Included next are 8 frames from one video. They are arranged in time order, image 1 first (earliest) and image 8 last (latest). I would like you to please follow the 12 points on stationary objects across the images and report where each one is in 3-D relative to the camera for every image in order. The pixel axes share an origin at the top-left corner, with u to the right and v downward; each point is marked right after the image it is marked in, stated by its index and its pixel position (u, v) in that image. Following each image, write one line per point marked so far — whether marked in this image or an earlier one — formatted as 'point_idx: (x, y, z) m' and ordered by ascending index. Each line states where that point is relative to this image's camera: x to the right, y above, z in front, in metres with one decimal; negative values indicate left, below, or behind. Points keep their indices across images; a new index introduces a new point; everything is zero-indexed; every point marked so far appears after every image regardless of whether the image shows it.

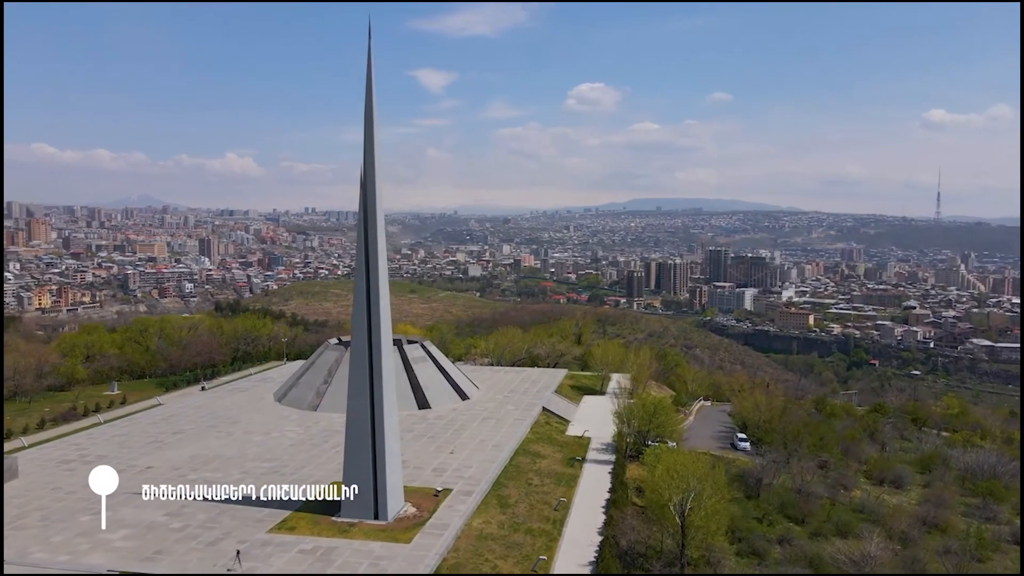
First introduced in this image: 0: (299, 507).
0: (-3.9, -4.0, +13.3) m
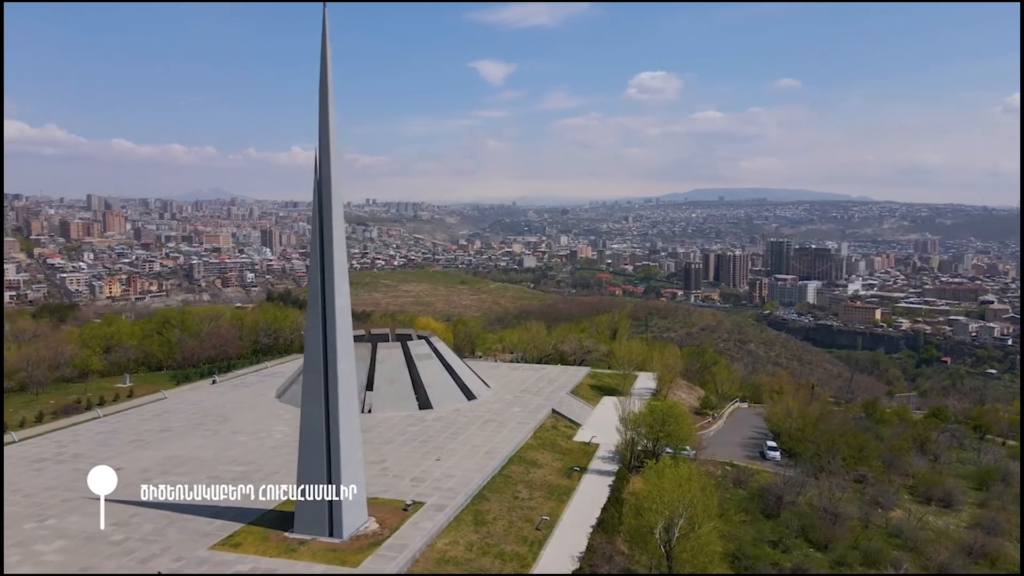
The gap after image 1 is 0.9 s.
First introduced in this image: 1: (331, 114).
0: (-4.4, -3.9, +12.3) m
1: (-2.9, +2.8, +11.7) m
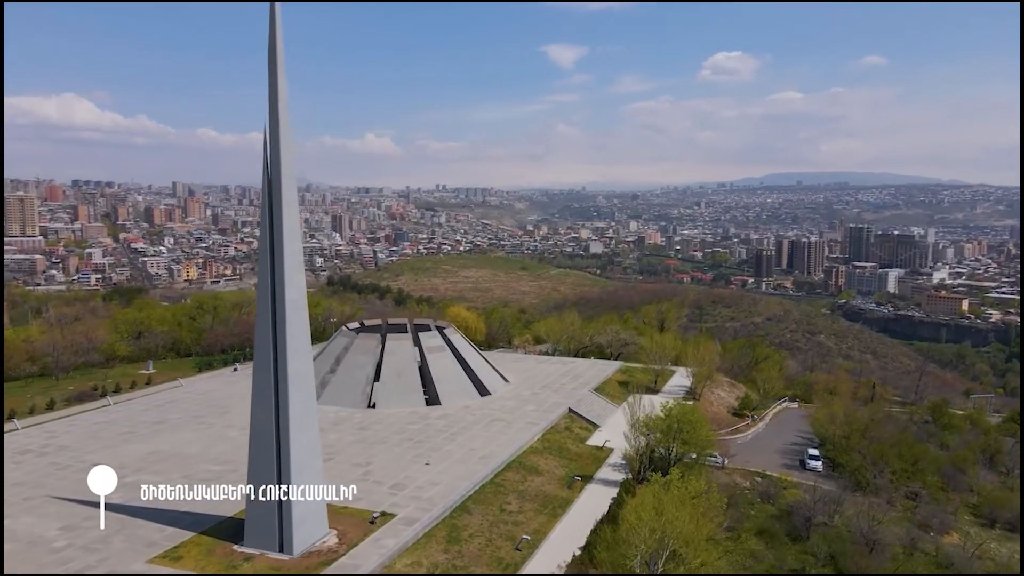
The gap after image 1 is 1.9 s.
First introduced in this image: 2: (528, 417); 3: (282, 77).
0: (-4.8, -3.8, +11.4) m
1: (-3.3, +2.9, +10.5) m
2: (+0.4, -3.3, +18.4) m
3: (-3.3, +3.0, +10.5) m
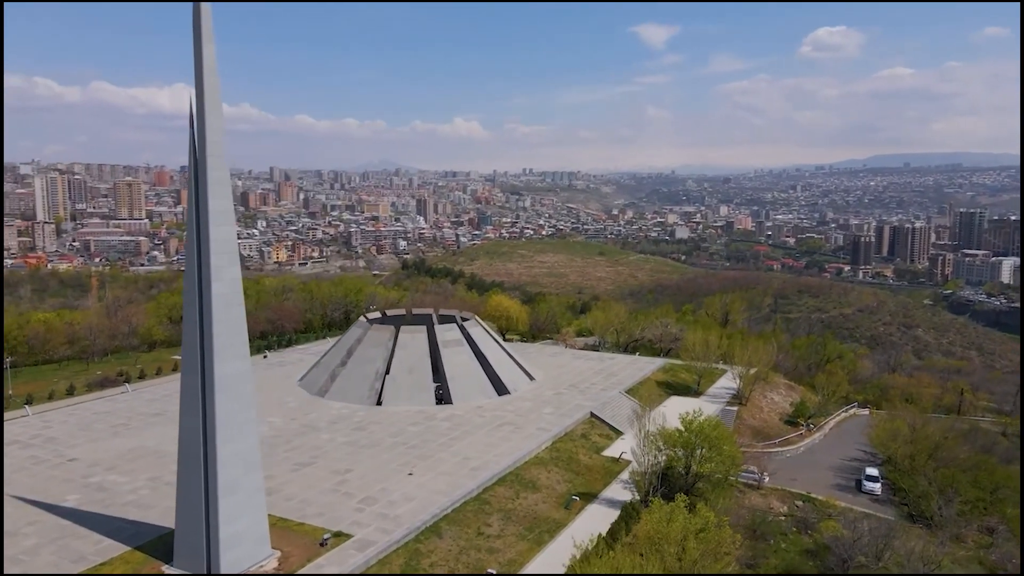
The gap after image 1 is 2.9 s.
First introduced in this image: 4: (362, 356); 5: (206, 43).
0: (-5.3, -3.7, +10.5) m
1: (-3.8, +3.0, +9.3) m
2: (+0.7, -3.1, +16.9) m
3: (-3.9, +3.1, +9.2) m
4: (-3.9, -1.8, +19.0) m
5: (-3.9, +3.1, +9.2) m
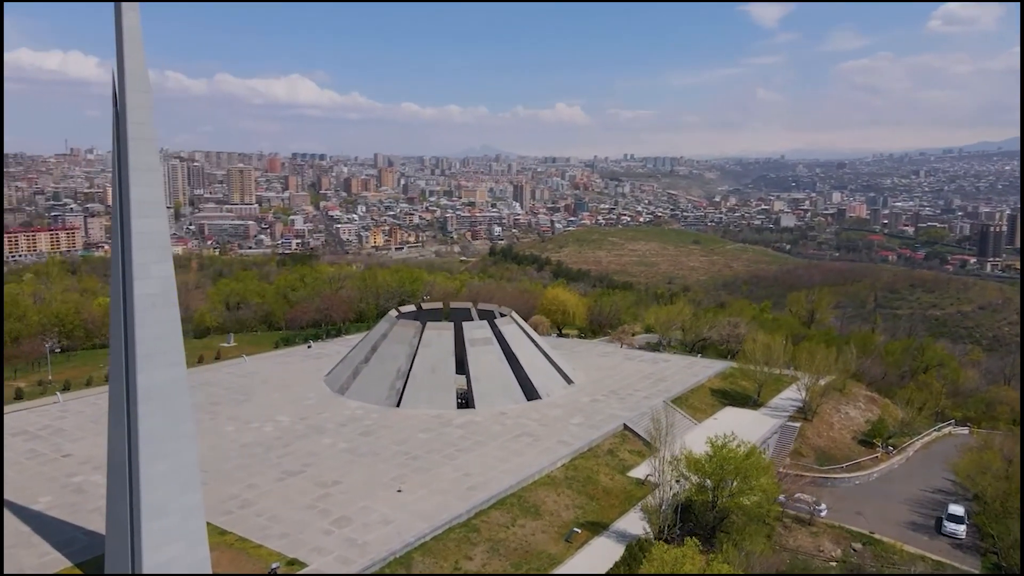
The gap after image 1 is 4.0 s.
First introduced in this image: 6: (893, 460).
0: (-5.7, -3.6, +9.8) m
1: (-4.3, +3.0, +8.2) m
2: (+1.1, -3.0, +15.3) m
3: (-4.3, +3.1, +8.2) m
4: (-3.1, -1.6, +17.9) m
5: (-4.3, +3.1, +8.1) m
6: (+9.1, -4.1, +17.5) m
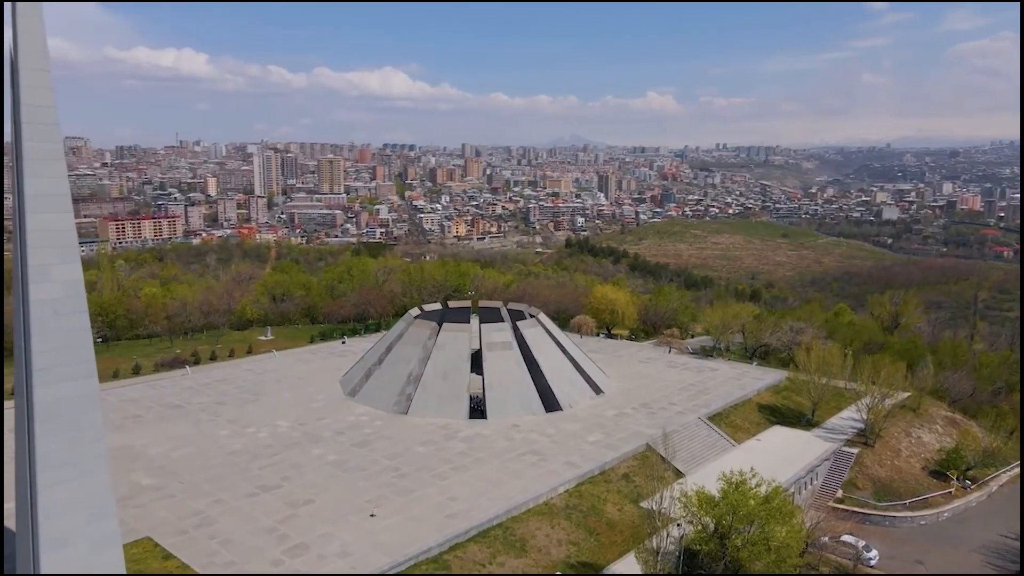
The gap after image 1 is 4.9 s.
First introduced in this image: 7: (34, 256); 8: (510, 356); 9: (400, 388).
0: (-6.2, -3.6, +9.1) m
1: (-4.8, +2.9, +7.3) m
2: (+1.3, -3.1, +13.7) m
3: (-4.9, +3.1, +7.3) m
4: (-2.6, -1.5, +16.9) m
5: (-4.9, +3.0, +7.2) m
6: (+9.4, -4.3, +15.0) m
7: (-4.9, +0.3, +7.5) m
8: (0.0, -1.5, +16.5) m
9: (-2.5, -2.2, +16.2) m
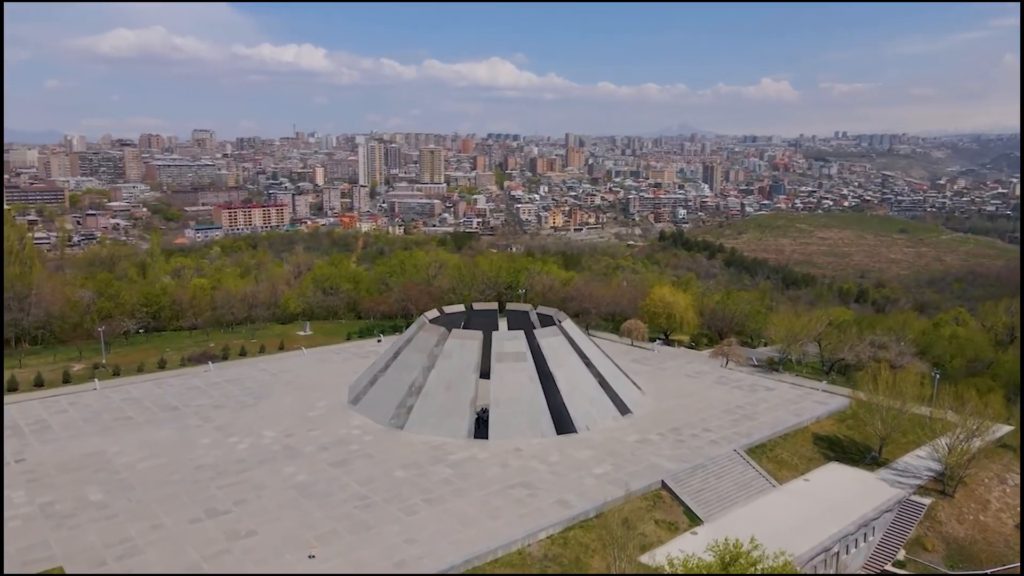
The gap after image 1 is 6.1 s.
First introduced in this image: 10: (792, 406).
0: (-6.9, -3.7, +8.4) m
1: (-5.7, +2.8, +6.3) m
2: (+1.1, -3.3, +11.9) m
3: (-5.8, +3.0, +6.2) m
4: (-2.3, -1.6, +15.5) m
5: (-5.8, +2.9, +6.2) m
6: (+9.3, -4.7, +12.0) m
7: (-5.8, +0.2, +6.5) m
8: (+0.2, -1.6, +14.8) m
9: (-2.3, -2.3, +14.9) m
10: (+6.2, -2.6, +16.2) m
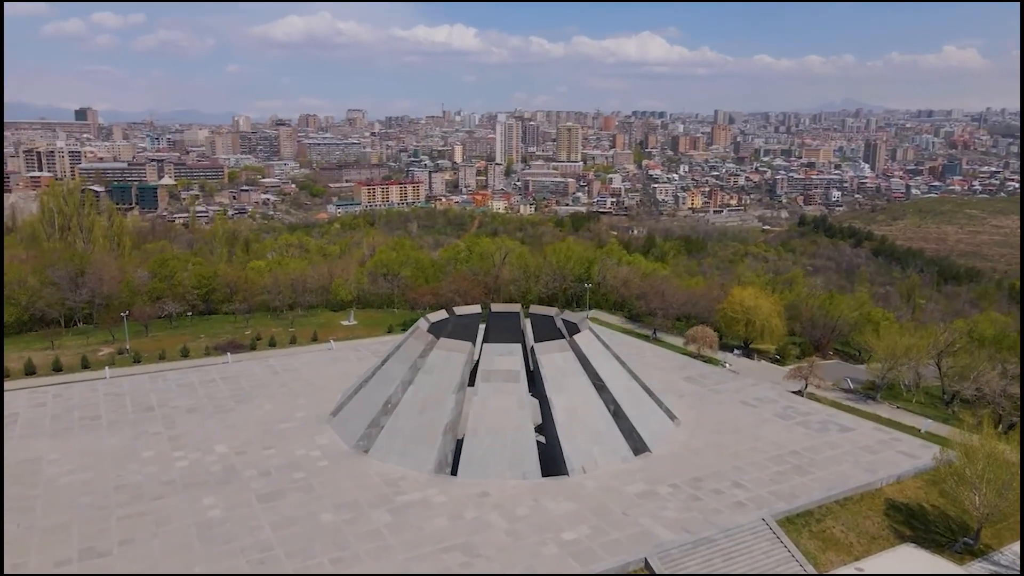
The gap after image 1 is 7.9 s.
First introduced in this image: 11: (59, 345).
0: (-8.3, -3.7, +7.4) m
1: (-7.3, +2.7, +5.0) m
2: (+0.3, -3.5, +9.3) m
3: (-7.4, +2.8, +4.9) m
4: (-2.3, -1.6, +13.5) m
5: (-7.4, +2.8, +4.9) m
6: (+8.3, -5.2, +8.0) m
7: (-7.4, +0.1, +5.3) m
8: (0.0, -1.7, +12.3) m
9: (-2.4, -2.3, +12.9) m
10: (+6.1, -2.9, +12.6) m
11: (-12.1, -1.5, +19.4) m
